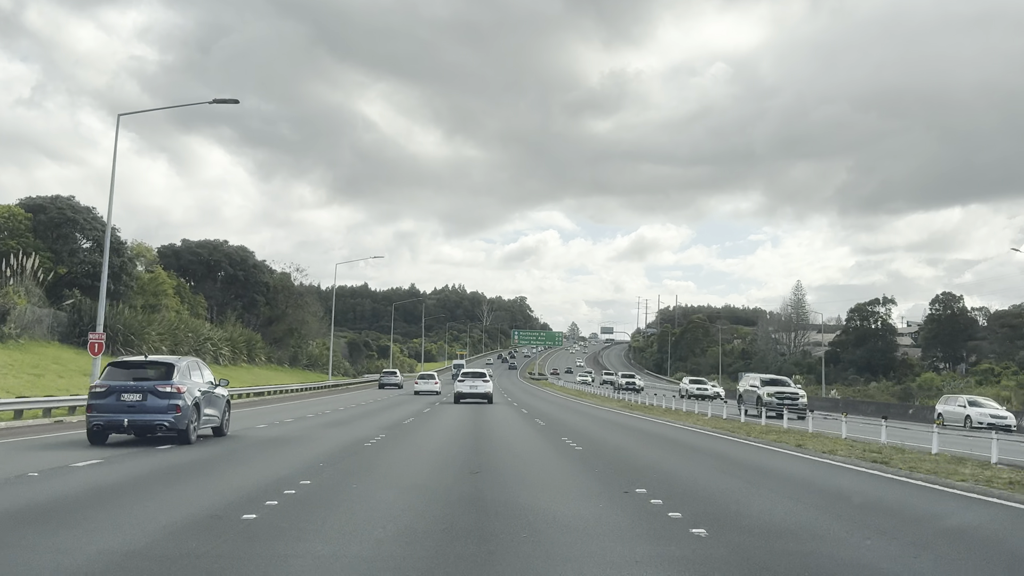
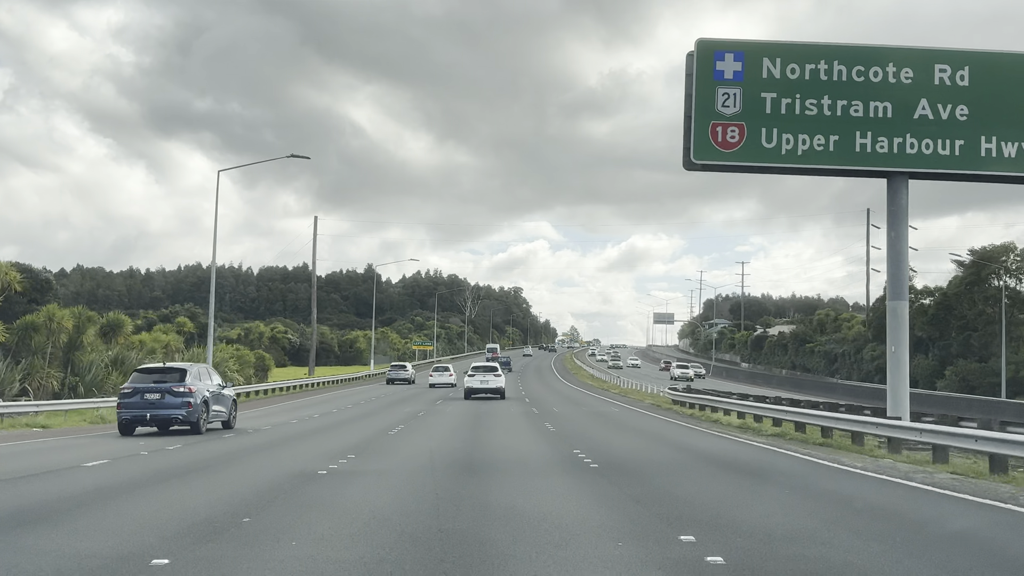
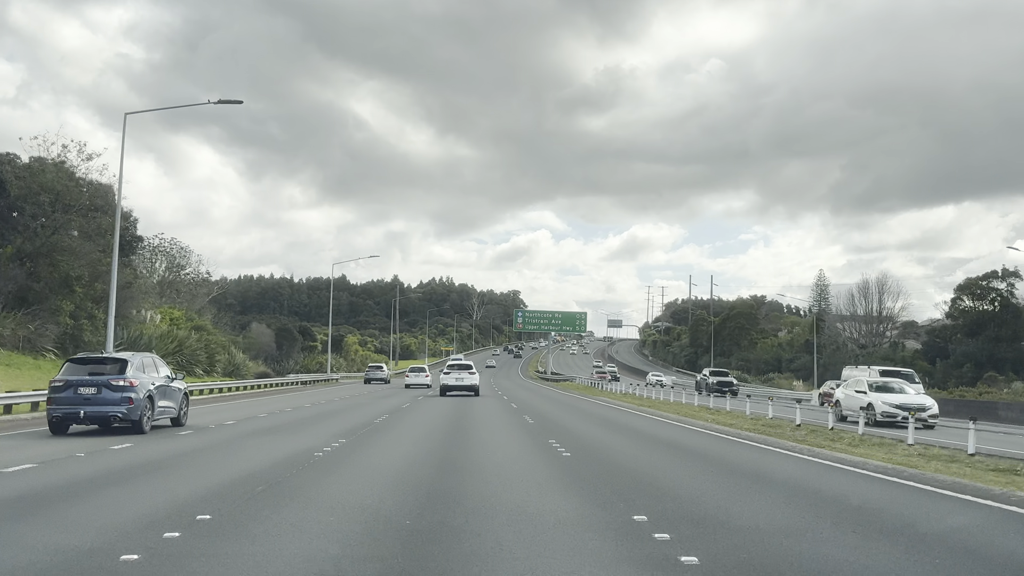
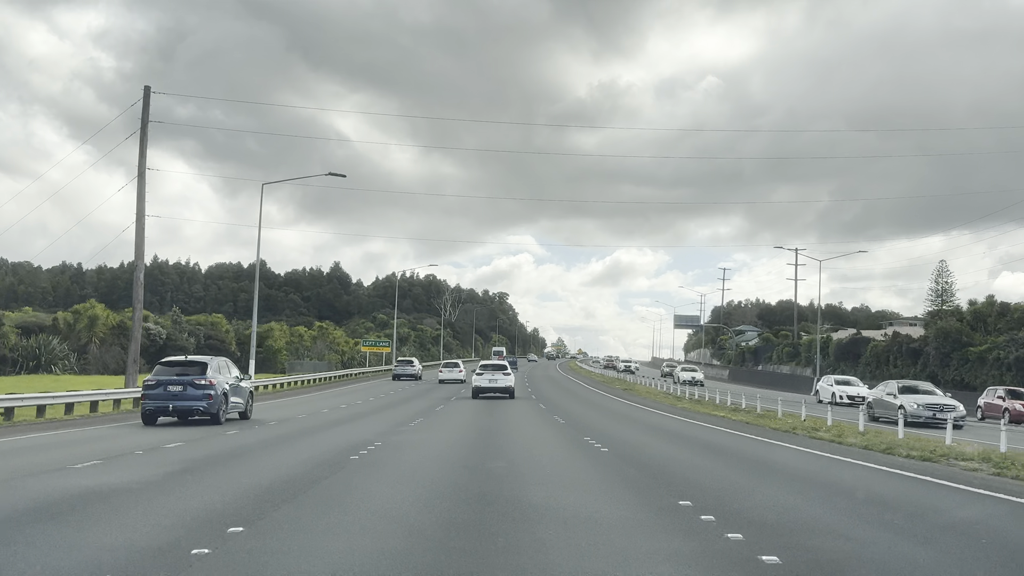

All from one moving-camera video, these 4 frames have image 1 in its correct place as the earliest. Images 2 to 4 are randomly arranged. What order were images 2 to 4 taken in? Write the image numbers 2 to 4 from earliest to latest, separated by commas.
3, 2, 4
